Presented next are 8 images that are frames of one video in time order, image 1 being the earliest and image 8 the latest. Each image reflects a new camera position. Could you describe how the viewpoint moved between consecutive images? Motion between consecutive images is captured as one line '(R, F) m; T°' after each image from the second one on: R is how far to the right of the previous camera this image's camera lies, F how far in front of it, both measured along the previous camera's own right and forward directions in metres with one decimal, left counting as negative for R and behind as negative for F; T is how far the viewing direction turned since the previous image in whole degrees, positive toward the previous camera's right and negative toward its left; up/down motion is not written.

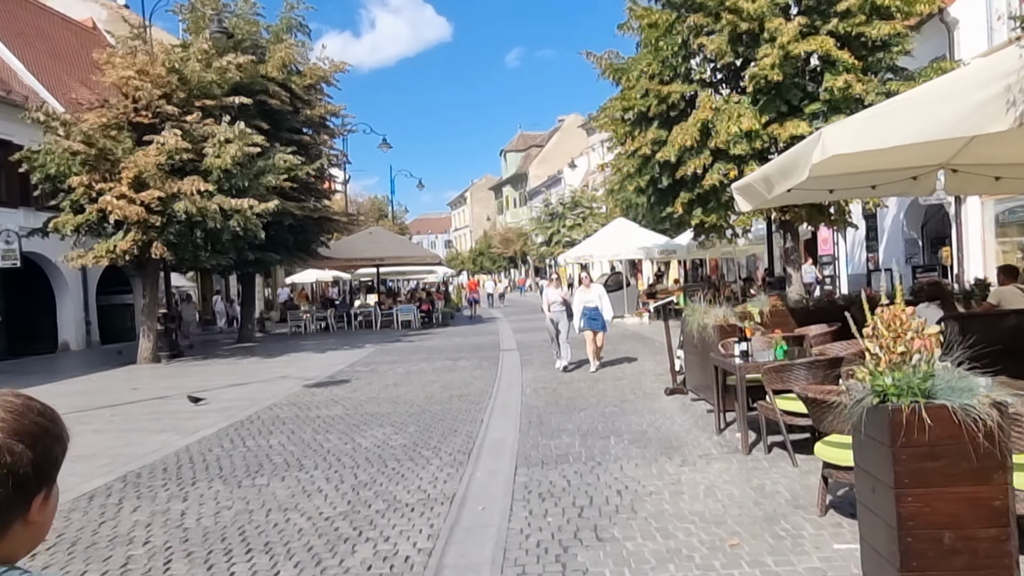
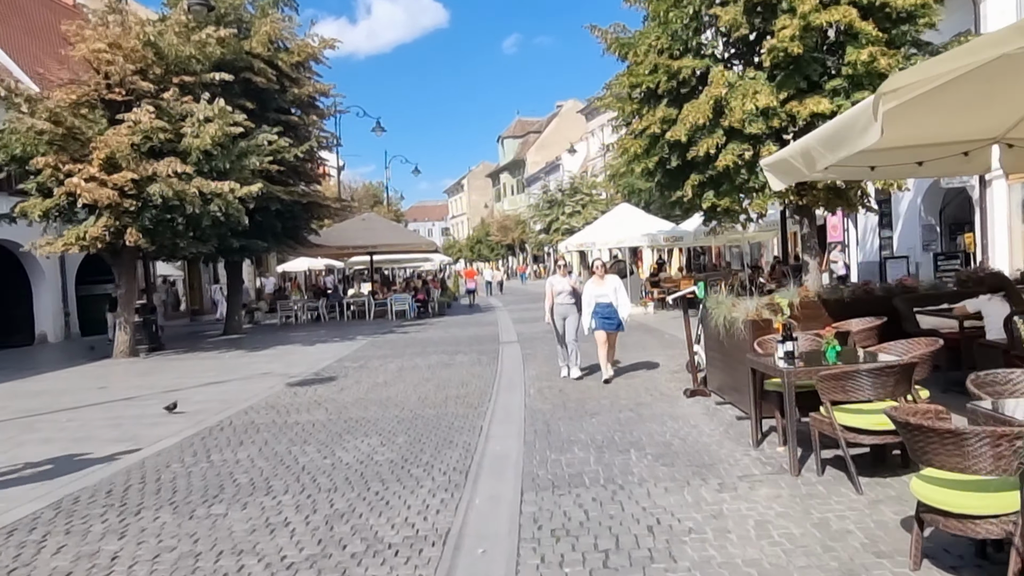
(-0.1, +1.1) m; 0°
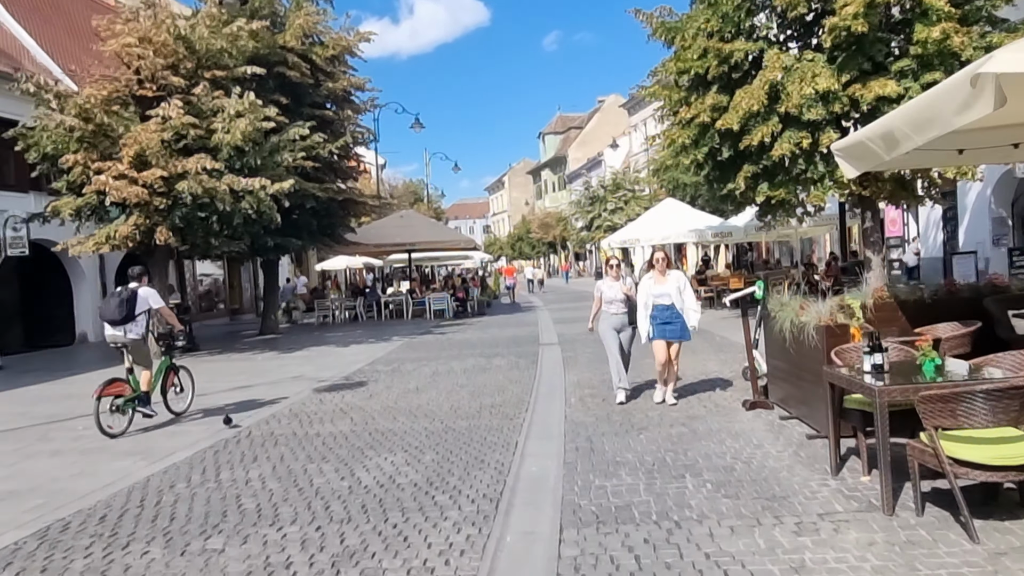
(0.0, +0.8) m; -3°
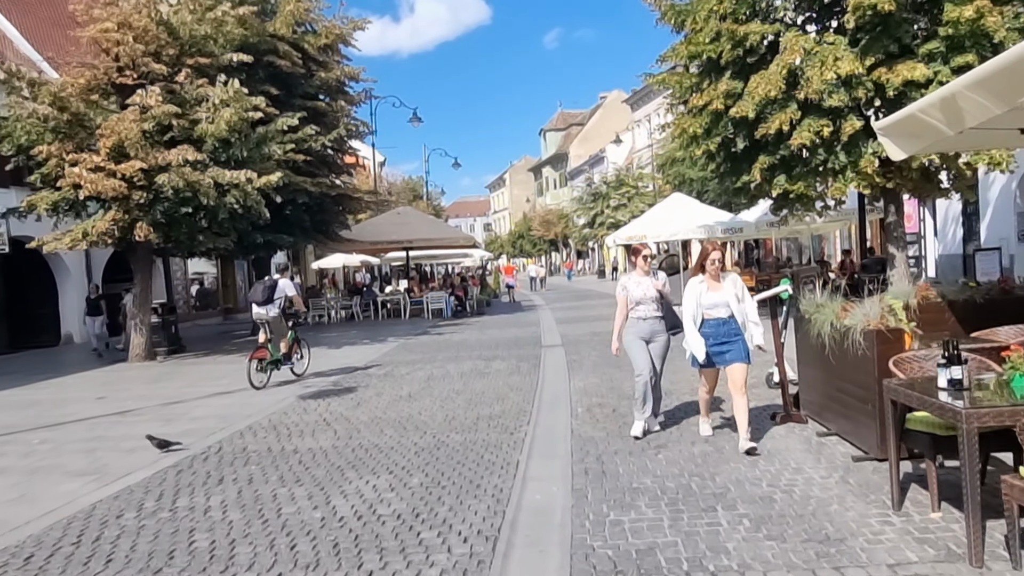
(0.0, +0.9) m; 0°
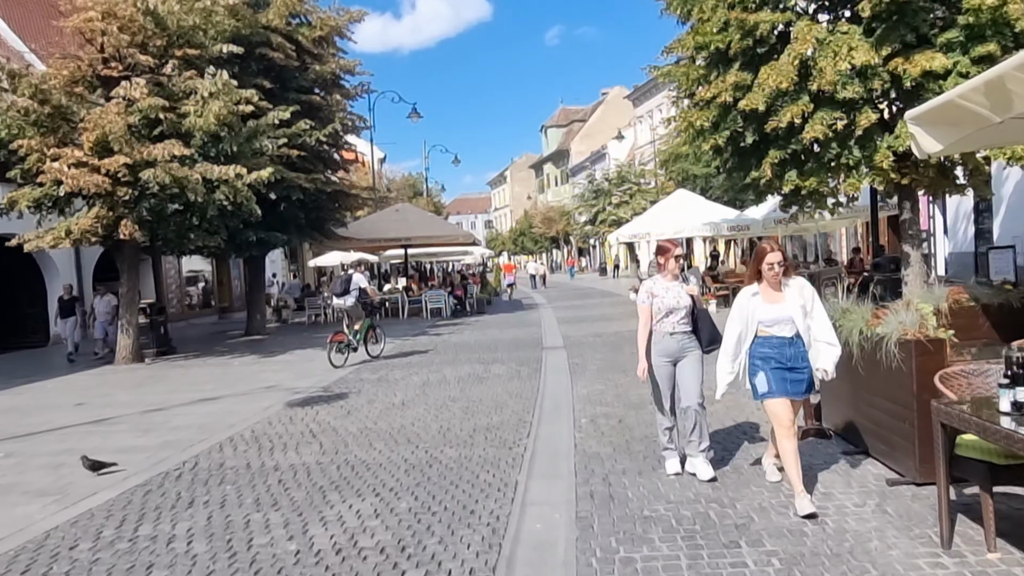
(0.0, +0.6) m; 0°
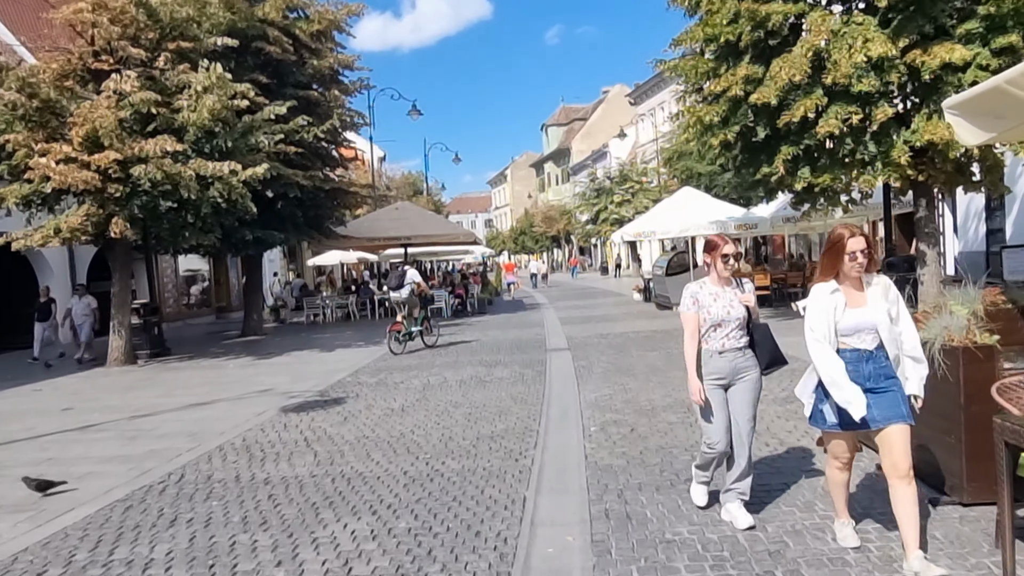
(-0.1, +0.5) m; 0°
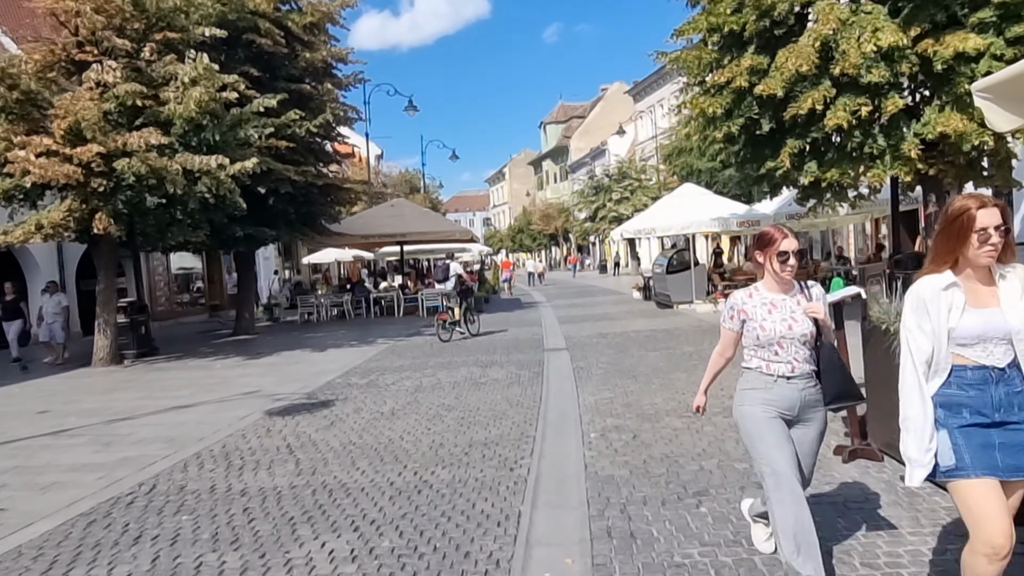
(0.0, +0.5) m; 0°
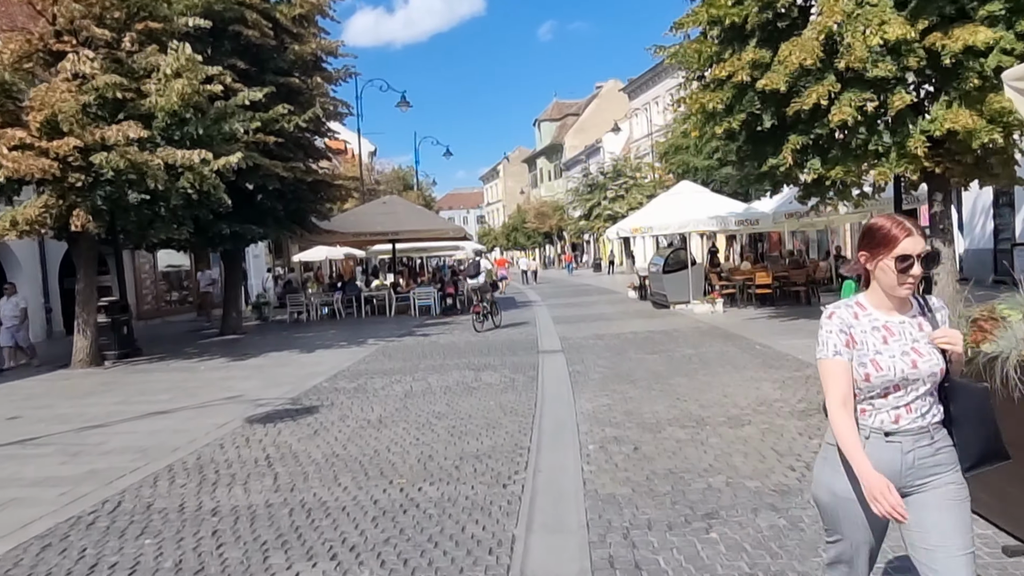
(0.0, +0.4) m; 0°
